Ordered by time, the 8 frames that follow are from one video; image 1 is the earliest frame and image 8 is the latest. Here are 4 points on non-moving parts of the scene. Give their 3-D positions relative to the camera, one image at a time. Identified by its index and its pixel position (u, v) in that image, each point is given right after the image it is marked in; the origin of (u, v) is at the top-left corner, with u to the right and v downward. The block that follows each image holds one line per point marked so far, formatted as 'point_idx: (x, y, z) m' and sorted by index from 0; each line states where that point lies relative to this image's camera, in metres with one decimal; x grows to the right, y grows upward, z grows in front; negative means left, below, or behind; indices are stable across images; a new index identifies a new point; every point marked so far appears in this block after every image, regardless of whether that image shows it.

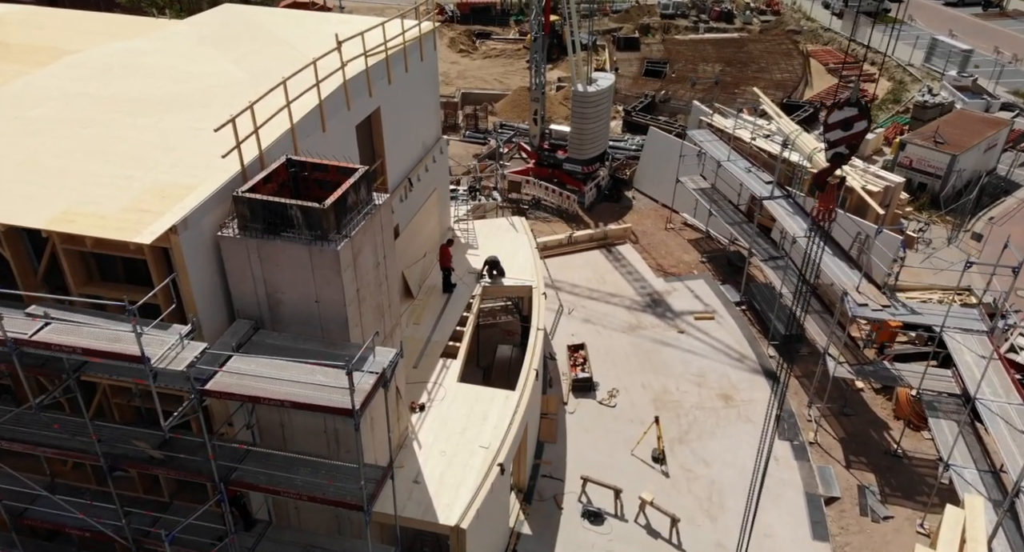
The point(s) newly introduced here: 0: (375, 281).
0: (-2.1, -0.1, +10.5) m
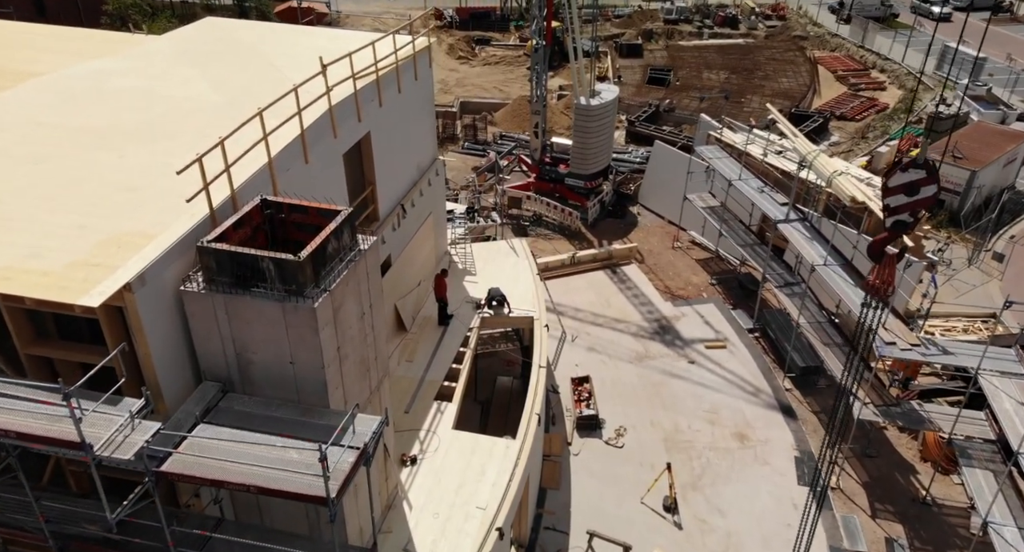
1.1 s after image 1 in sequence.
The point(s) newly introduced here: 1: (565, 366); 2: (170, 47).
0: (-2.1, -0.8, +9.5) m
1: (+1.4, -2.4, +18.6) m
2: (-7.4, +5.0, +15.1) m
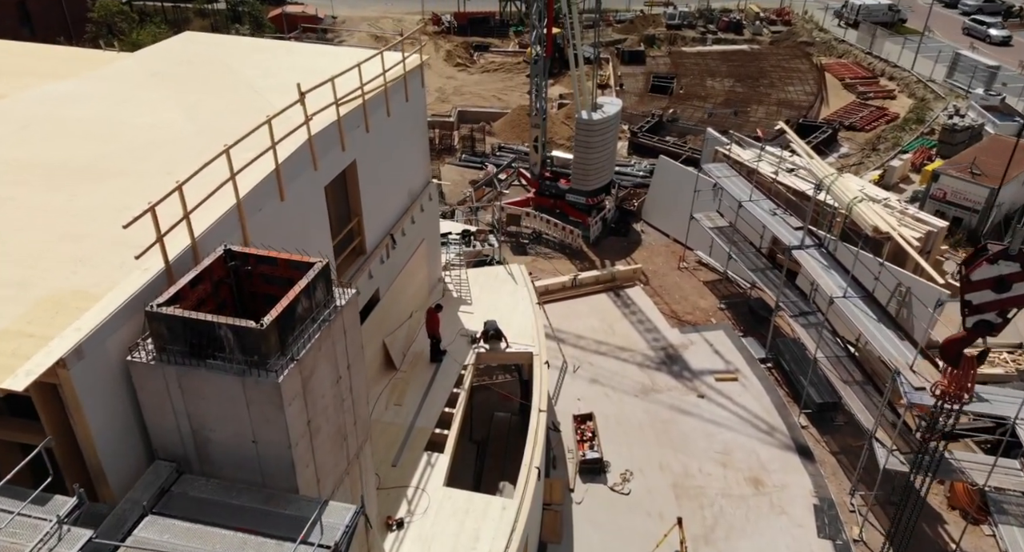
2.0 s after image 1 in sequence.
0: (-2.1, -1.5, +8.4) m
1: (+1.4, -3.2, +17.5) m
2: (-7.5, +4.2, +14.0) m
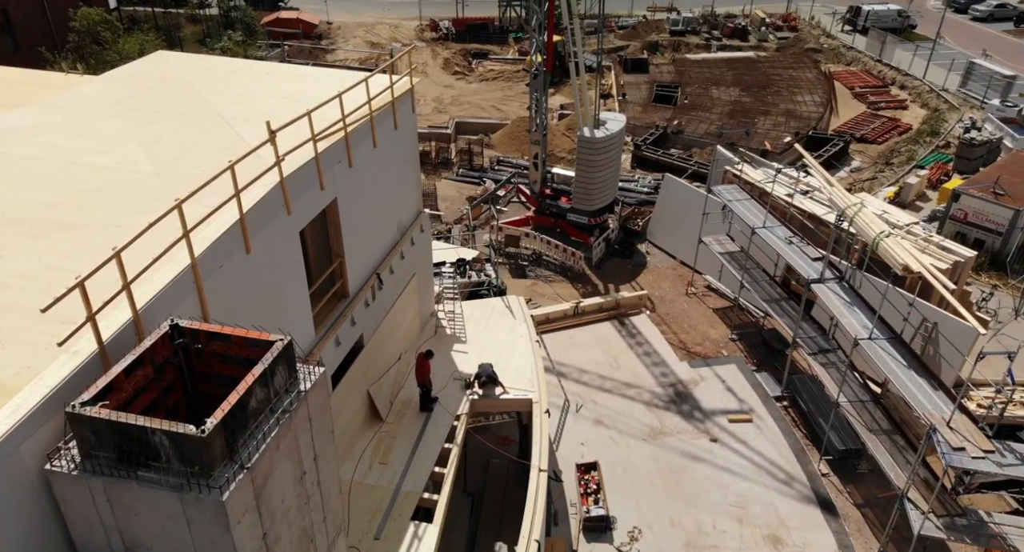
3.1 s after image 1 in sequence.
0: (-2.2, -2.3, +7.2) m
1: (+1.3, -4.0, +16.3) m
2: (-7.5, +3.4, +12.8) m
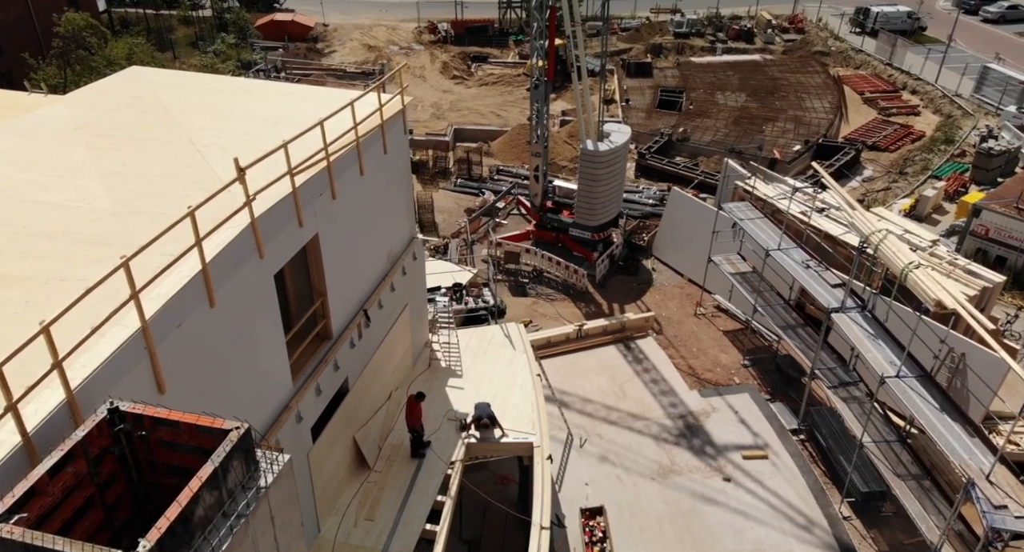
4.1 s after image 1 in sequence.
0: (-2.2, -3.0, +6.2) m
1: (+1.3, -4.6, +15.2) m
2: (-7.6, +2.8, +11.8) m
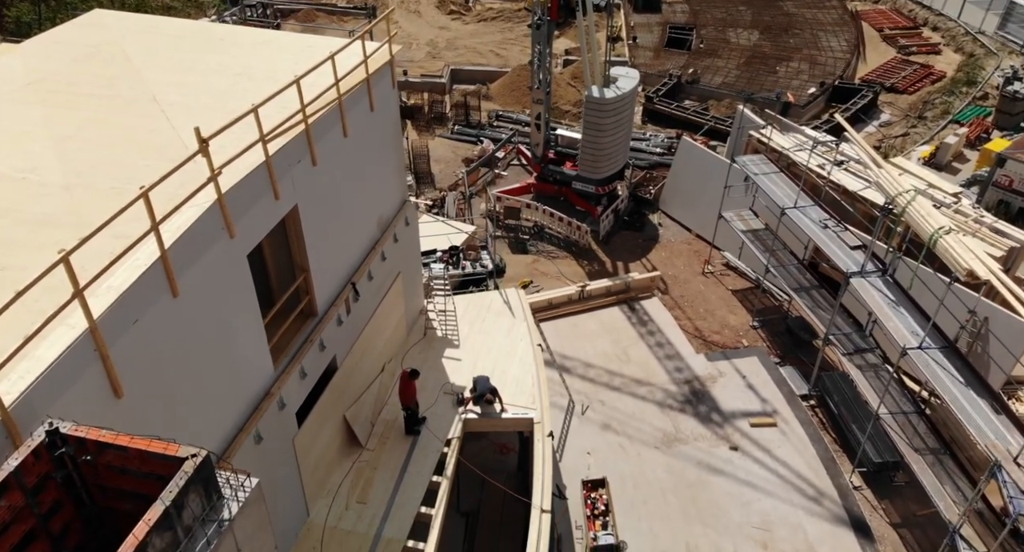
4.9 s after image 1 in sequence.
0: (-2.2, -3.0, +5.6) m
1: (+1.3, -3.8, +14.7) m
2: (-7.6, +3.2, +10.6) m
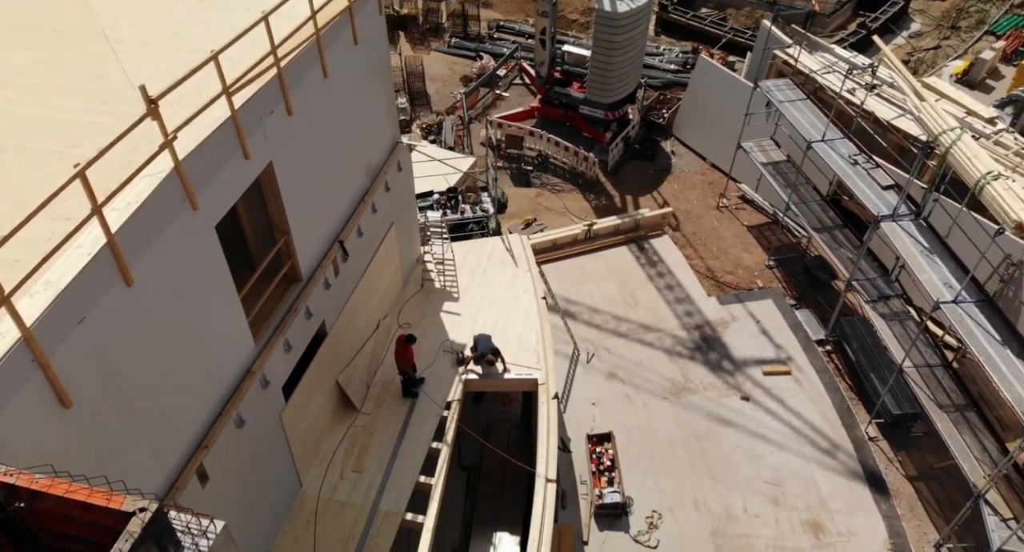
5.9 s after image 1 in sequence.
0: (-2.2, -3.1, +5.0) m
1: (+1.4, -2.7, +14.2) m
2: (-7.5, +3.8, +9.2) m
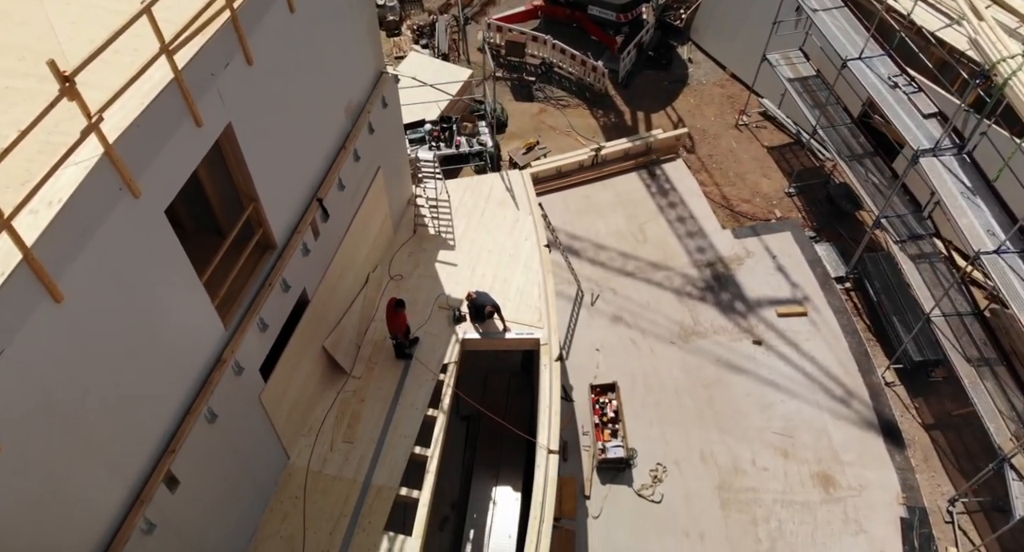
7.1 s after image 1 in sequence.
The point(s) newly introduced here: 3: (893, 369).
0: (-2.2, -3.4, +4.5) m
1: (+1.4, -1.4, +13.5) m
2: (-7.5, +4.1, +7.4) m
3: (+7.3, -1.8, +13.3) m
